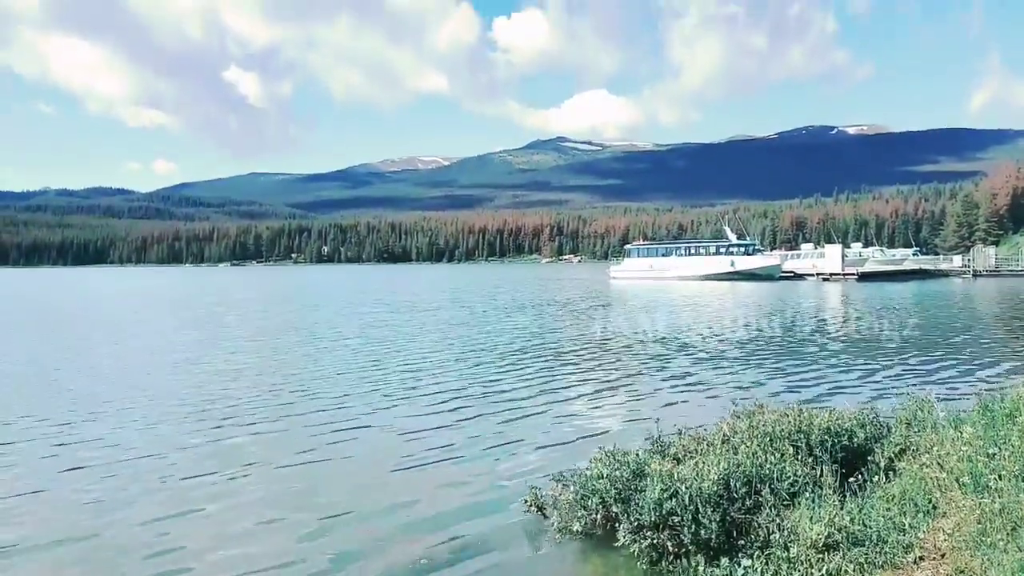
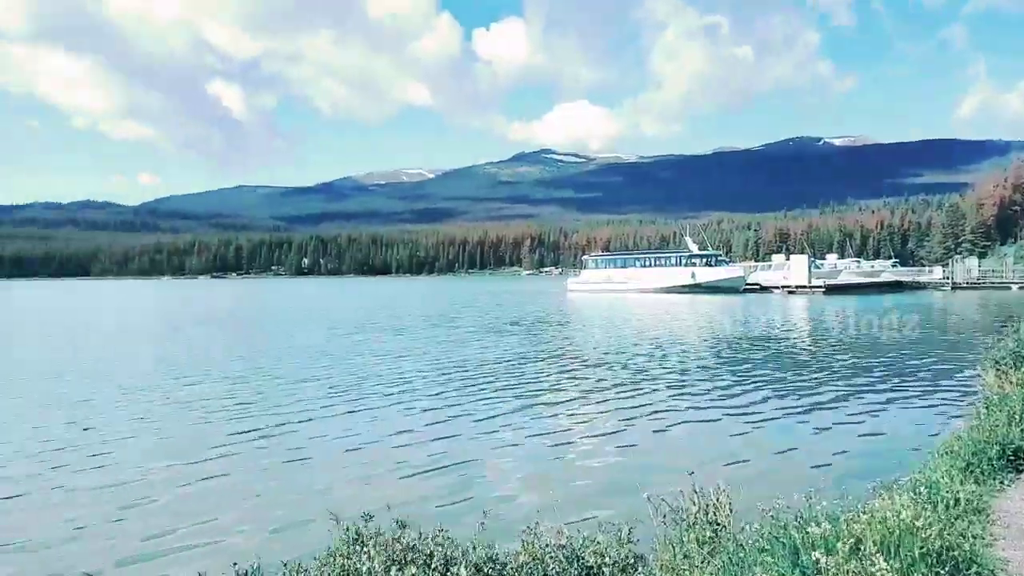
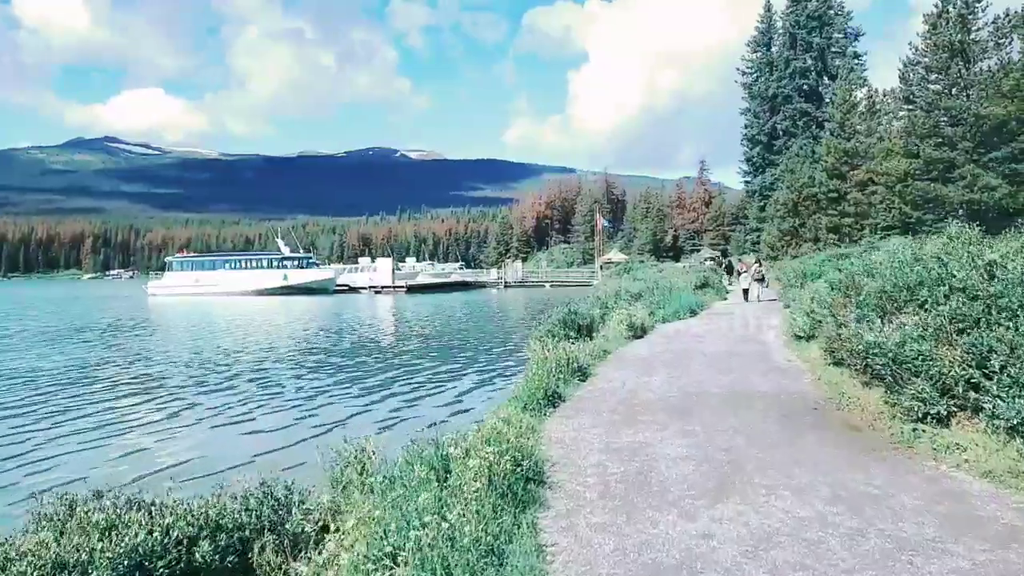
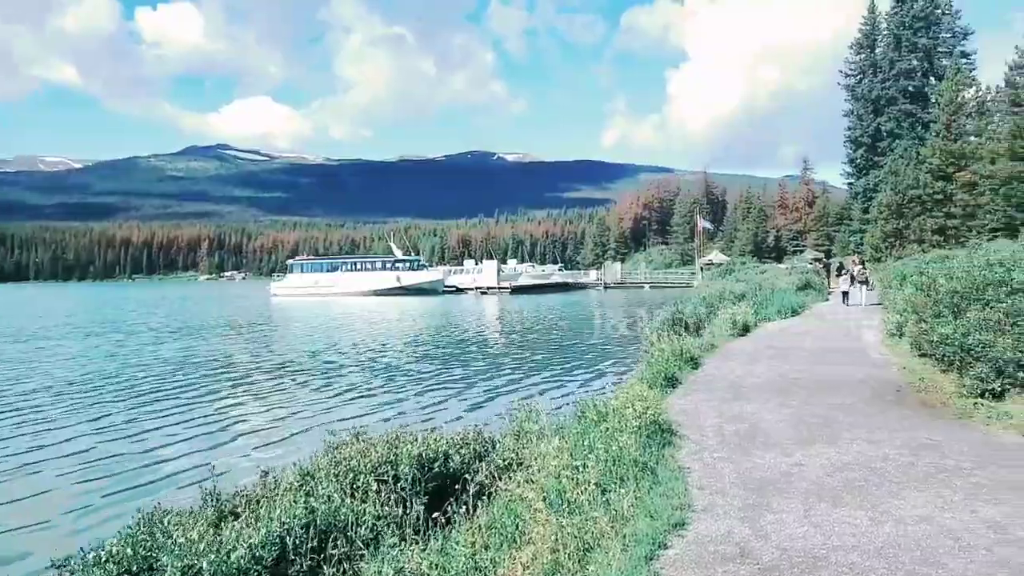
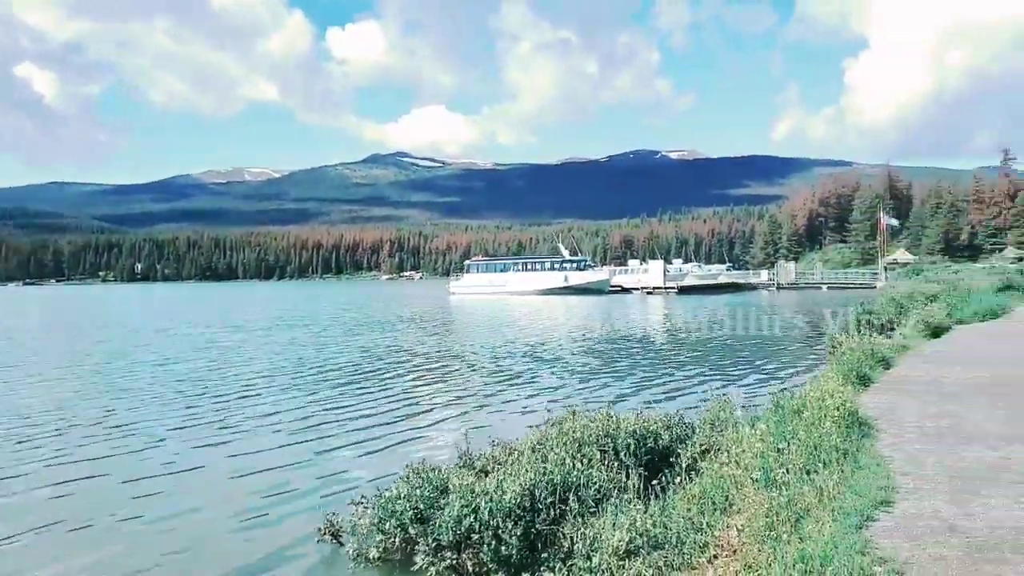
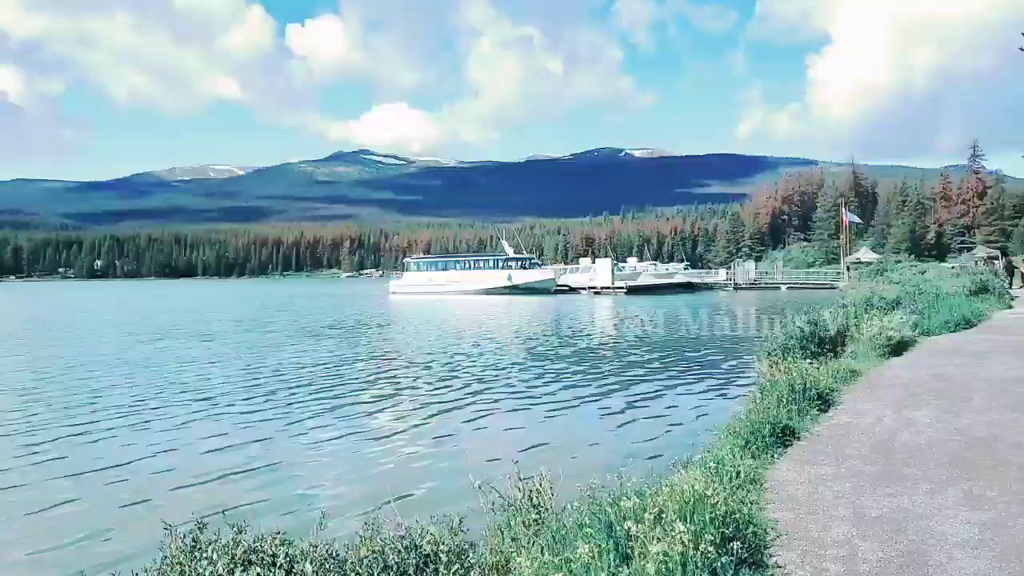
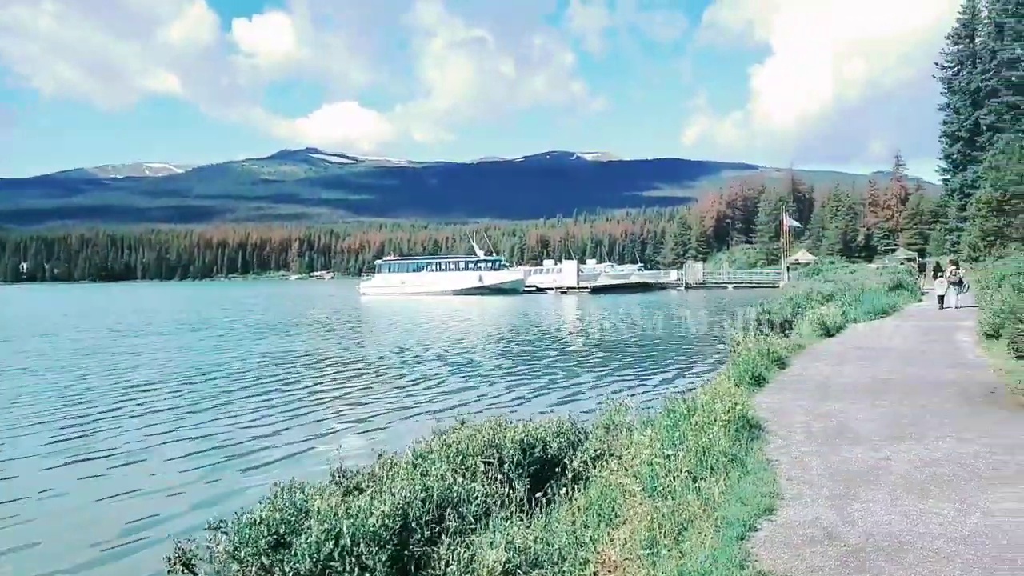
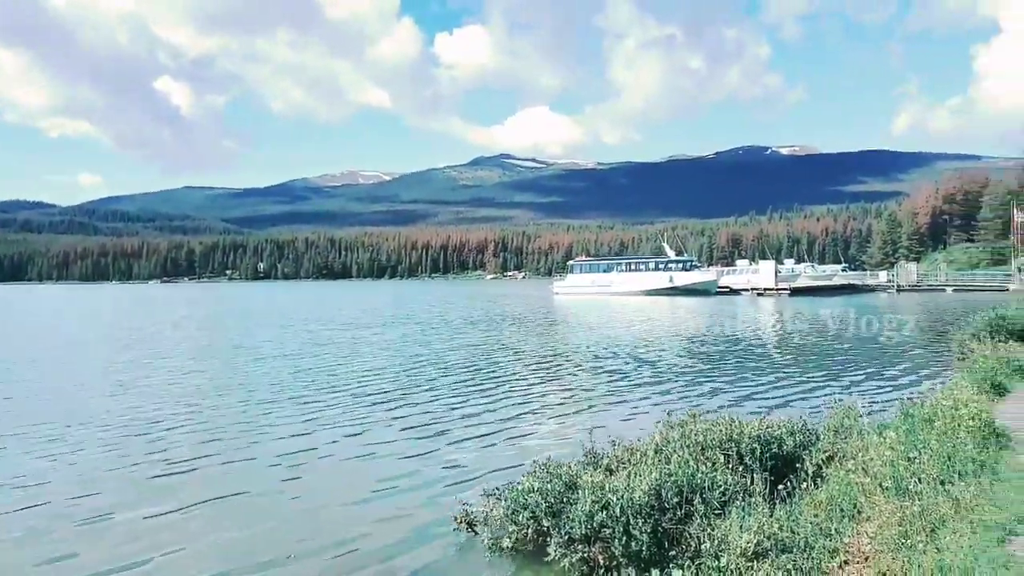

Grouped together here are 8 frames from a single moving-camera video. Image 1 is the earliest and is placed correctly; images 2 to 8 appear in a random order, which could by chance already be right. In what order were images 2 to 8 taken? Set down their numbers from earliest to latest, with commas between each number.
8, 5, 7, 4, 3, 6, 2
